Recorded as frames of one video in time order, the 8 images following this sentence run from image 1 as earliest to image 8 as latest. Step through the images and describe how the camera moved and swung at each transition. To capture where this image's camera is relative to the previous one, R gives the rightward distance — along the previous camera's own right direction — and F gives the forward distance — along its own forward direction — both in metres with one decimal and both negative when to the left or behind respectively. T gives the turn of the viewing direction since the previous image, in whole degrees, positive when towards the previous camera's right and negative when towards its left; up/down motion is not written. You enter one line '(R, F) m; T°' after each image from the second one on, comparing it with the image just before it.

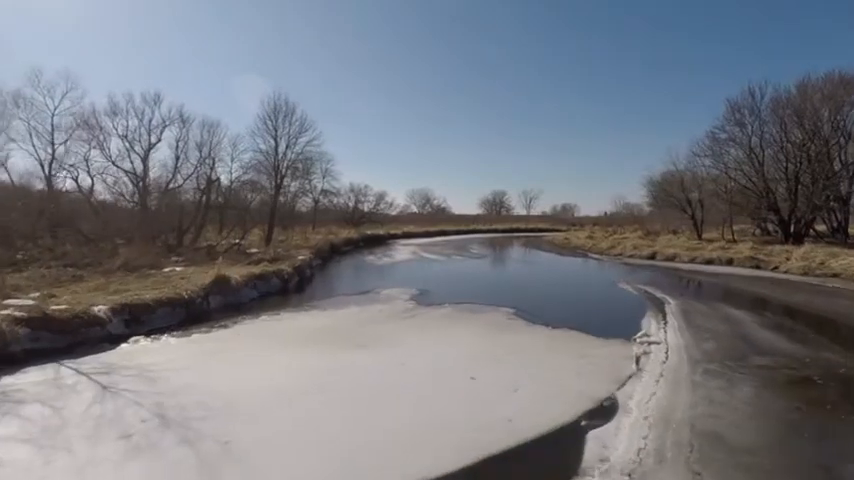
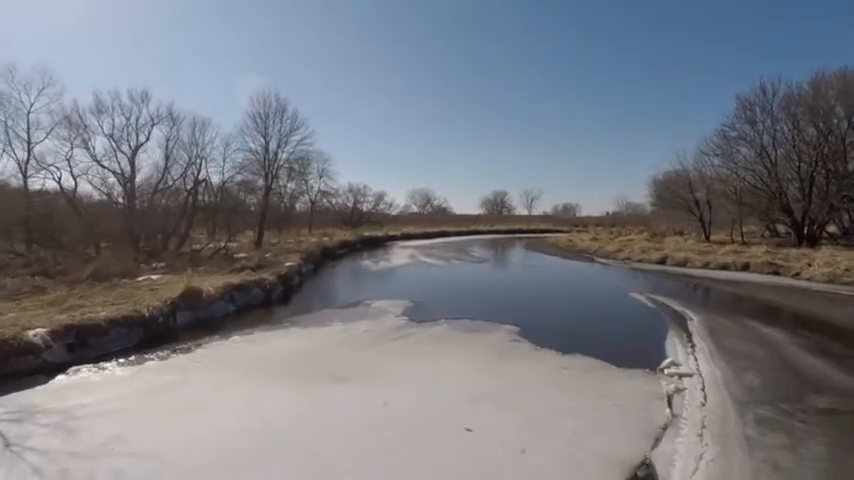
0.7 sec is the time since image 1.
(+0.2, +1.7) m; 0°
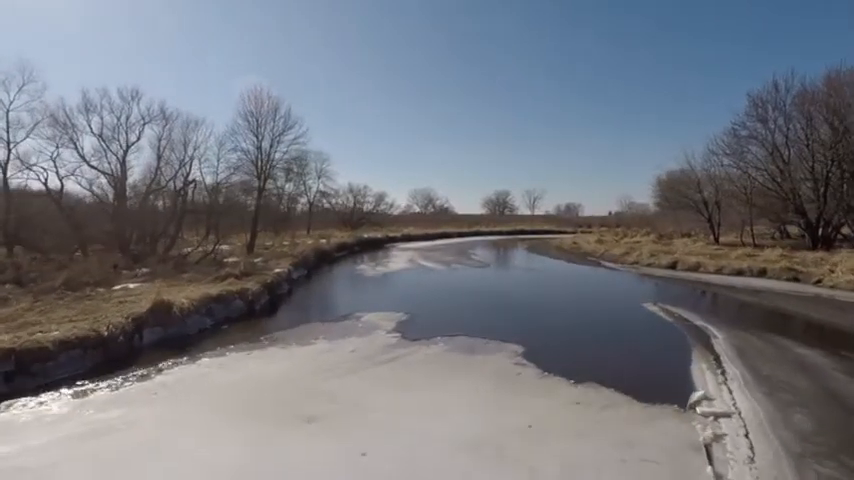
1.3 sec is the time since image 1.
(+0.2, +1.4) m; 0°
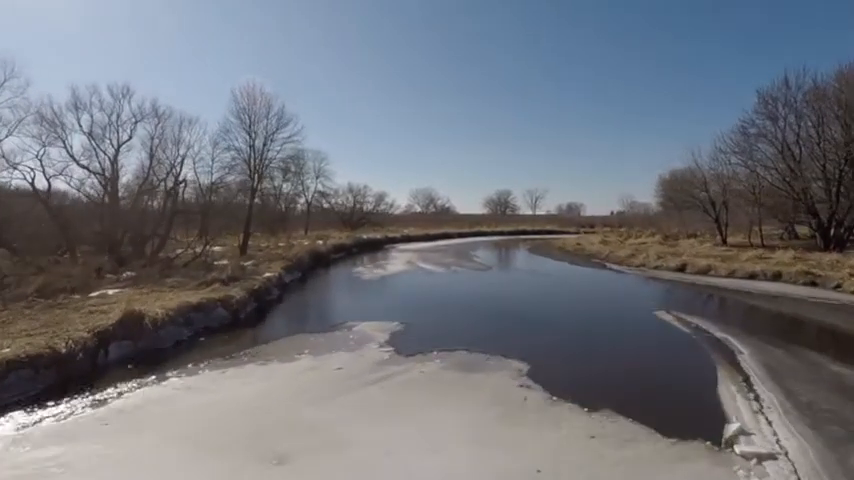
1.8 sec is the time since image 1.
(+0.1, +1.2) m; 0°
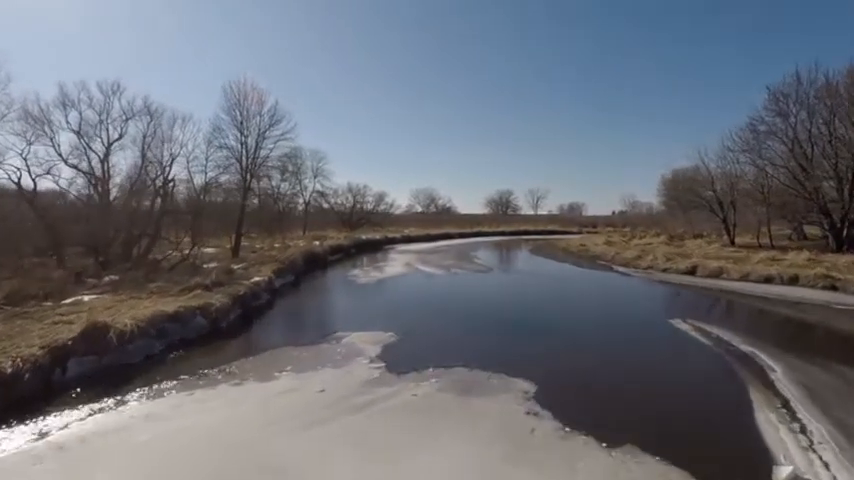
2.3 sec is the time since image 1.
(+0.1, +1.2) m; 0°
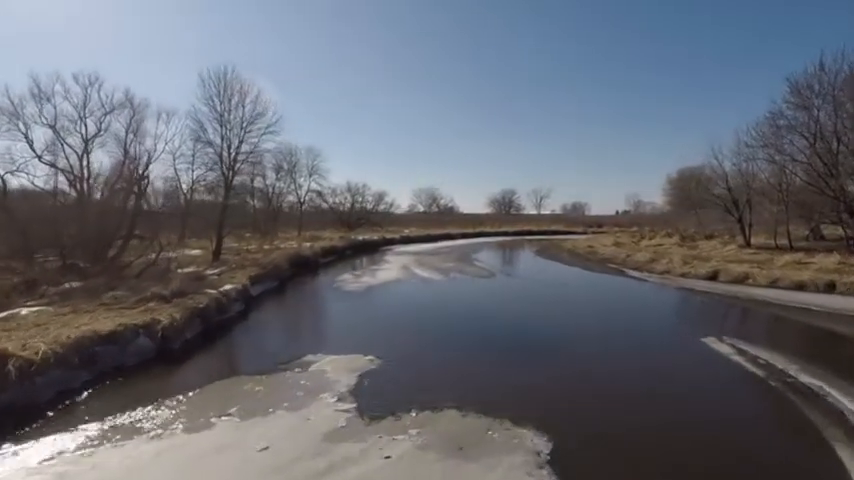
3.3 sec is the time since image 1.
(+0.3, +2.4) m; 0°
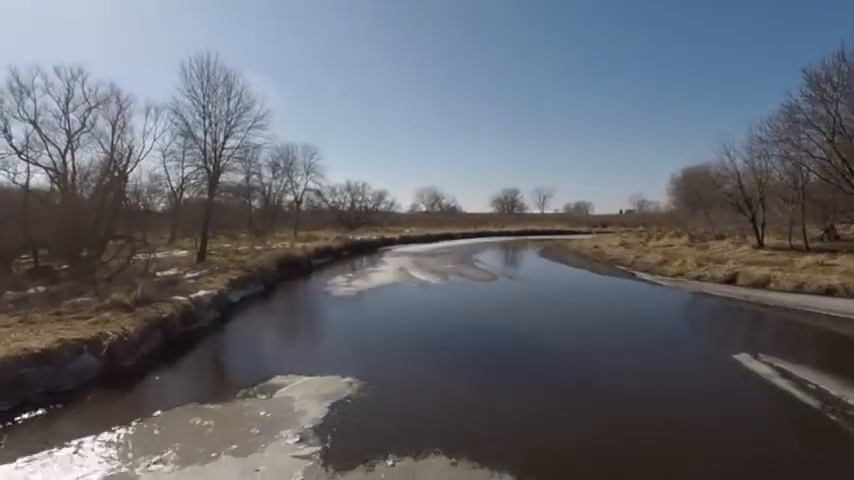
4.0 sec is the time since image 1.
(+0.3, +1.7) m; 0°
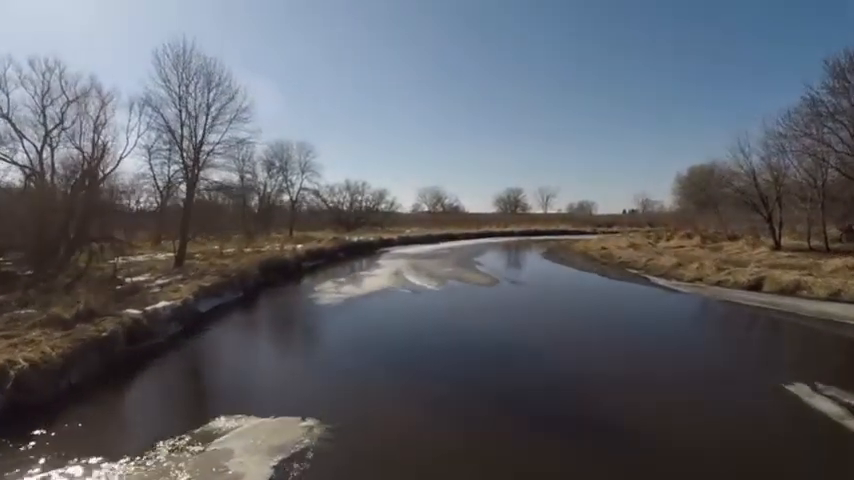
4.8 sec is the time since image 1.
(+0.3, +2.0) m; 0°
